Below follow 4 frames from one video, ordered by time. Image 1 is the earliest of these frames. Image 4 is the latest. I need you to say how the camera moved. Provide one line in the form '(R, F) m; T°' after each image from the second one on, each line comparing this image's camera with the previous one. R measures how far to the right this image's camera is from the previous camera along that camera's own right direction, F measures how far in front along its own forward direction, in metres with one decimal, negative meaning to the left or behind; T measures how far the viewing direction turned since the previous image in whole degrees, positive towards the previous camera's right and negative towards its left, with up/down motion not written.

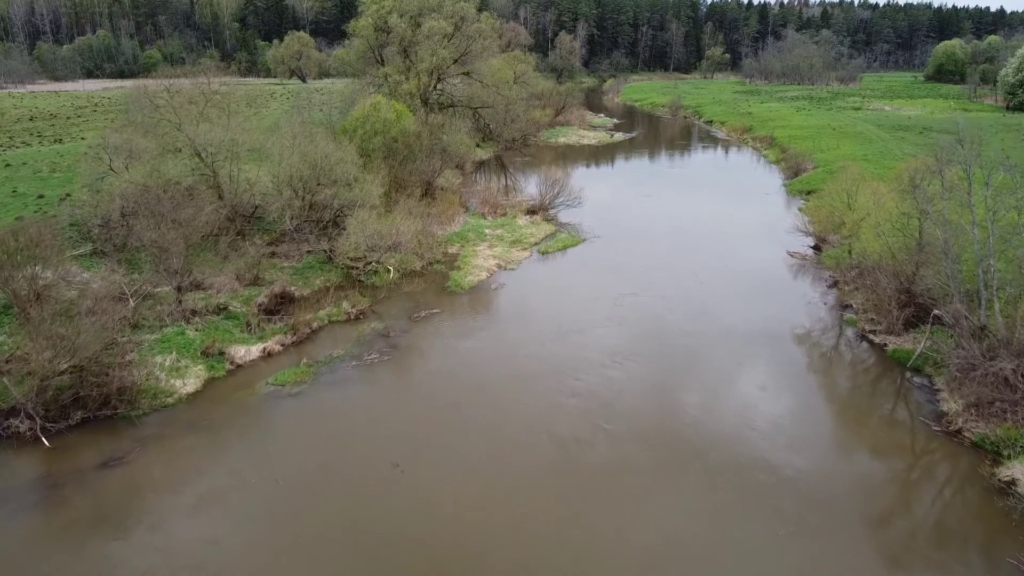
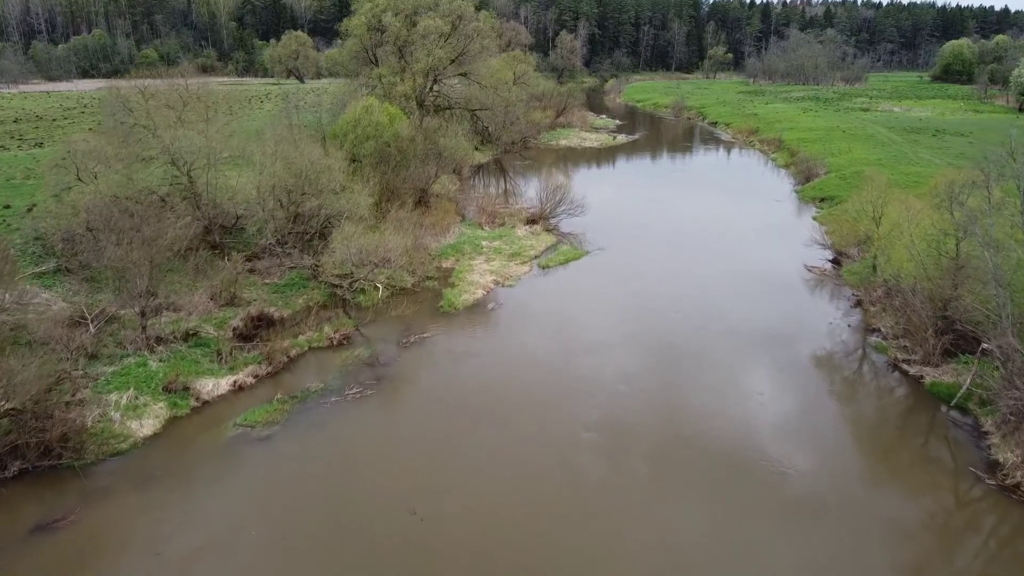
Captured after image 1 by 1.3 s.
(0.0, +1.6) m; 0°
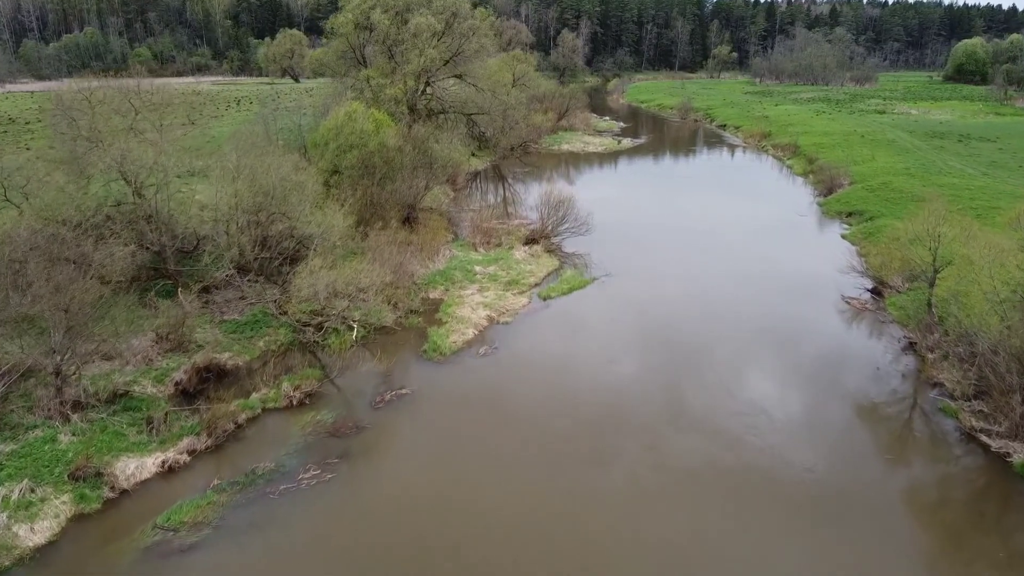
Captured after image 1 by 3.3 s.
(+0.1, +2.8) m; 0°
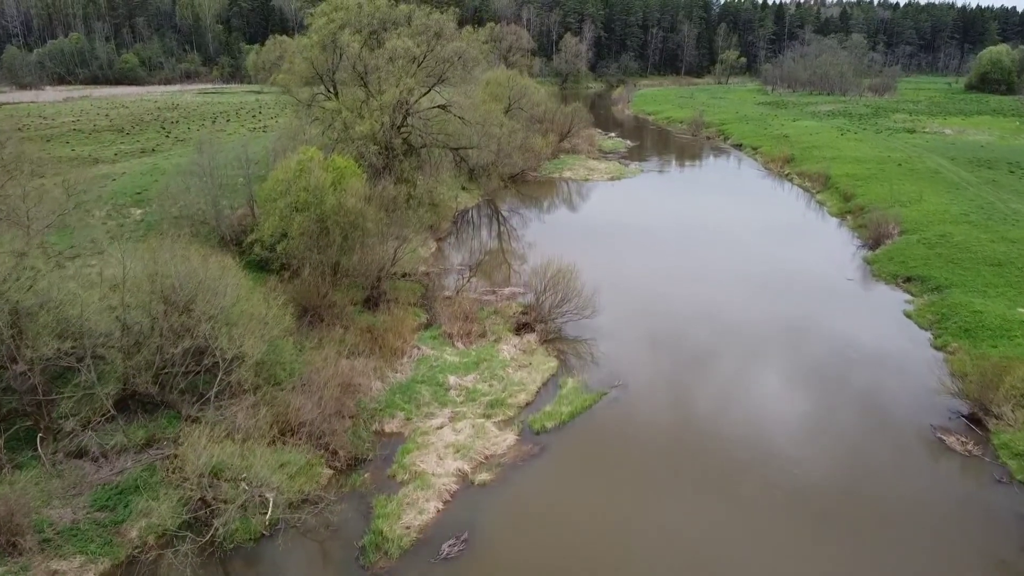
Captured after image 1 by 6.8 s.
(+0.3, +5.0) m; 0°
